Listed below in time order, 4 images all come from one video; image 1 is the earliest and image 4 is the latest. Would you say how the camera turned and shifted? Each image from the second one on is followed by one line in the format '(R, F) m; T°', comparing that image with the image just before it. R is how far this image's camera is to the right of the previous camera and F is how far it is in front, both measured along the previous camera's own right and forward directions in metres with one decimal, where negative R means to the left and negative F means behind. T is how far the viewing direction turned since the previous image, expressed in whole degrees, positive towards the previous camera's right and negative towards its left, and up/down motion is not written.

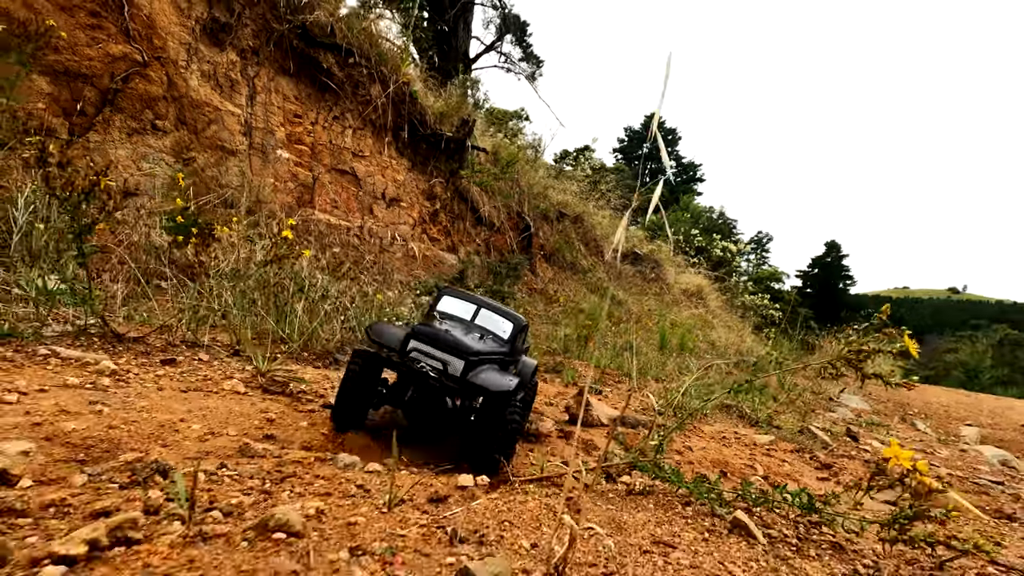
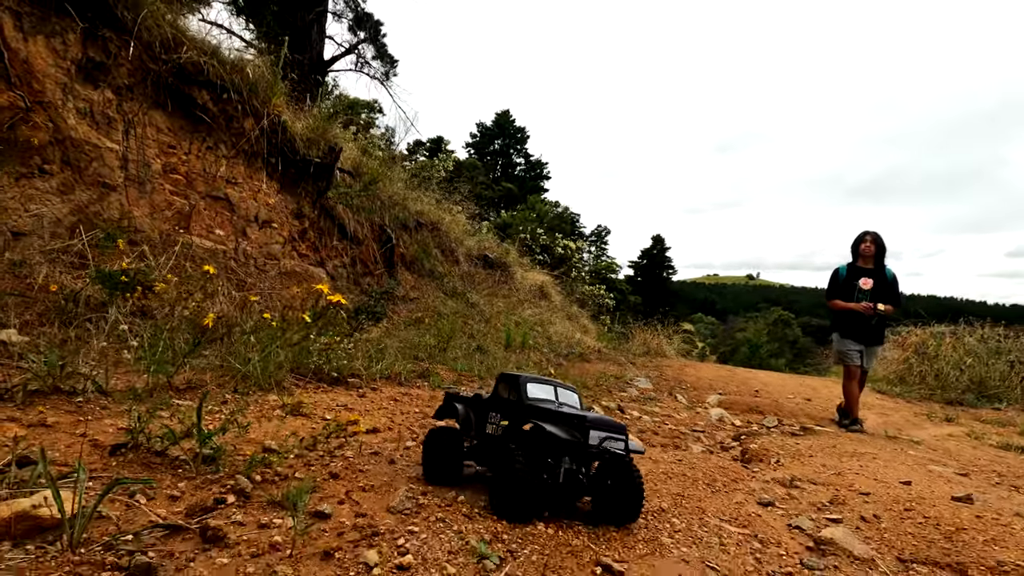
(-0.2, -1.2) m; +15°
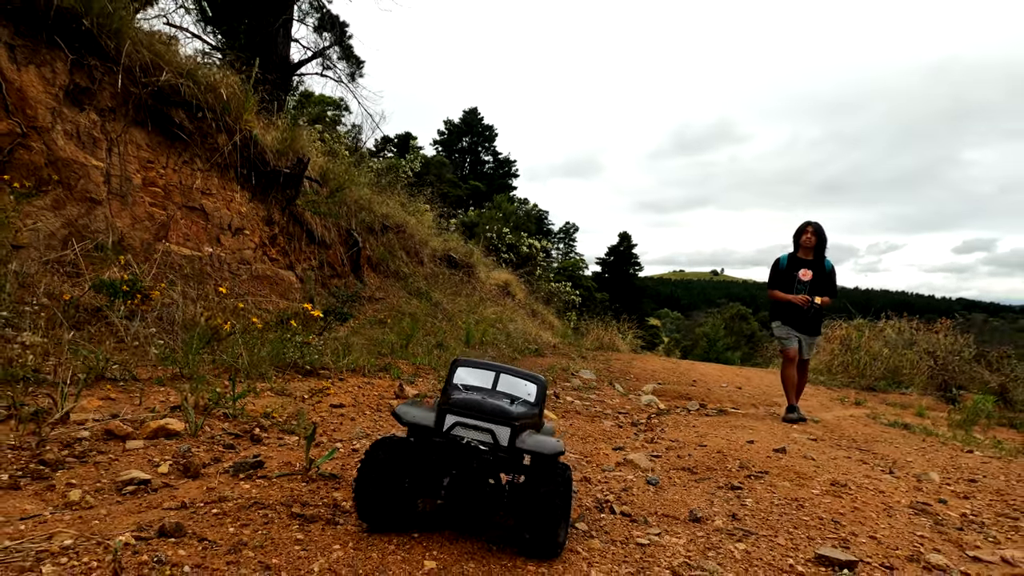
(+0.2, -0.7) m; +3°
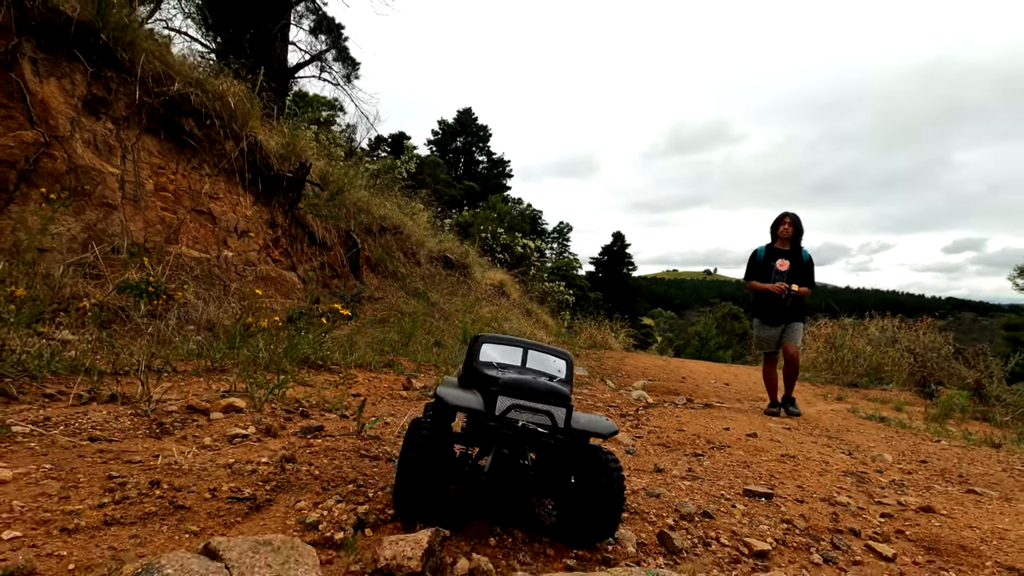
(0.0, -0.3) m; +1°
